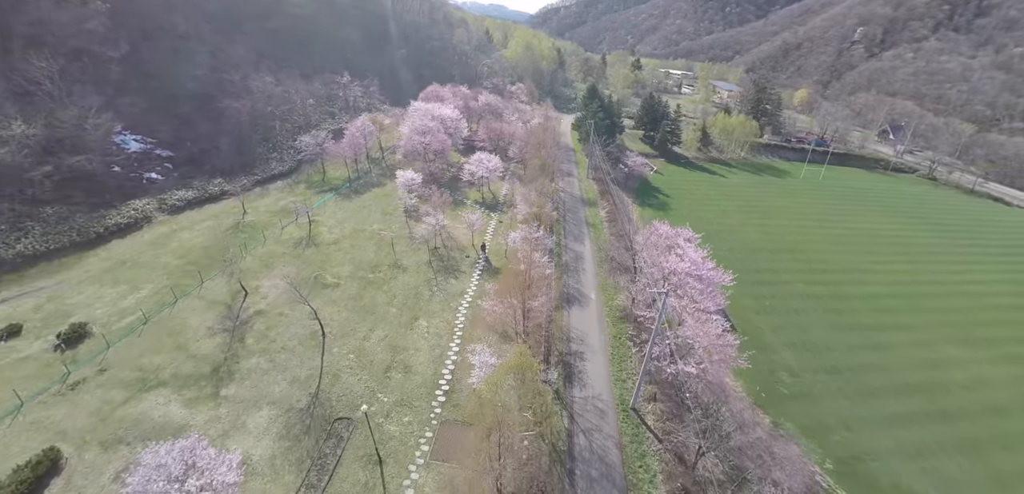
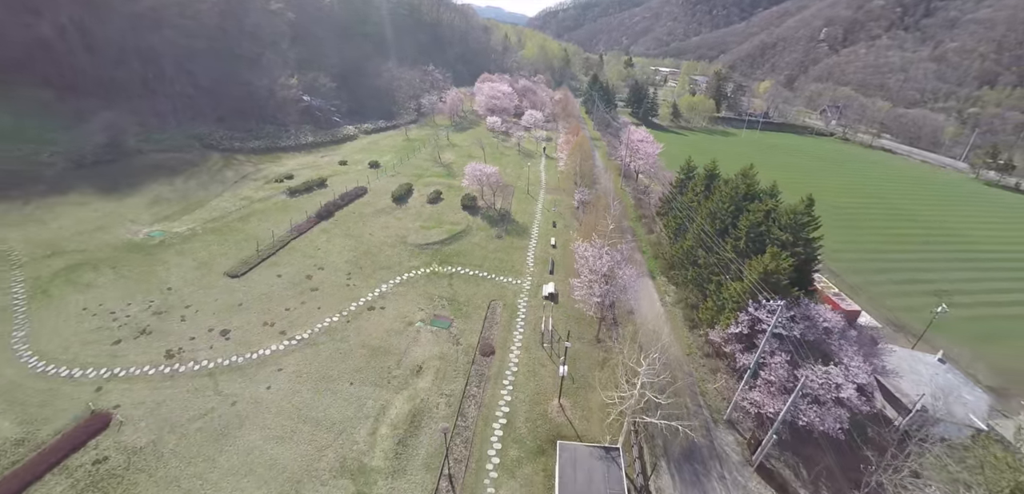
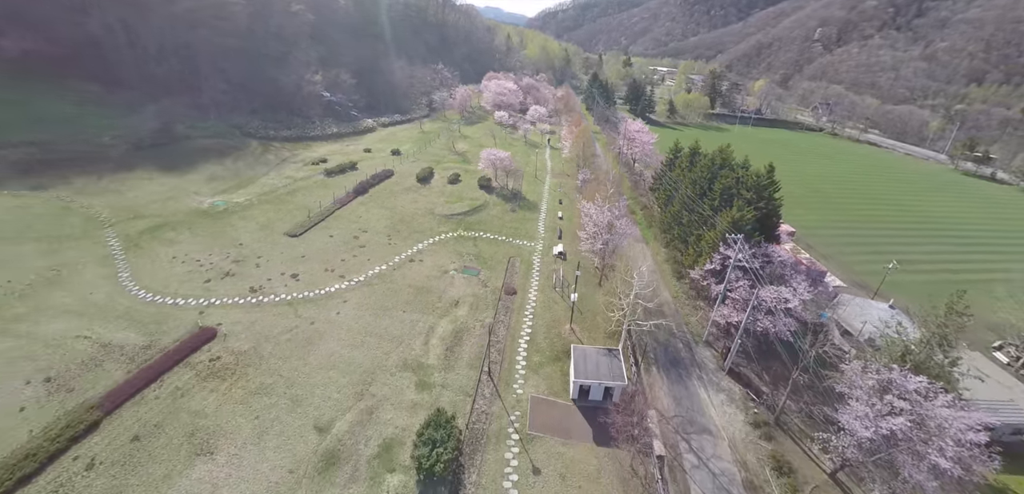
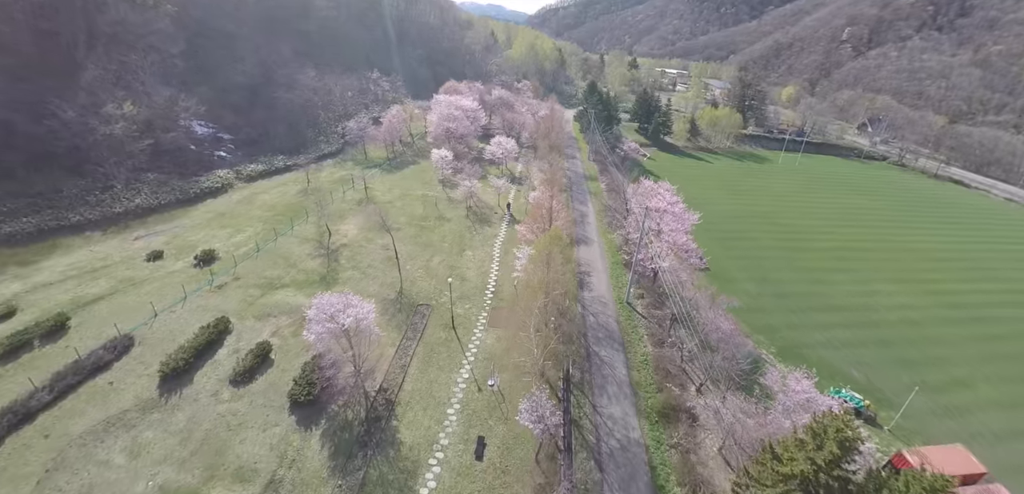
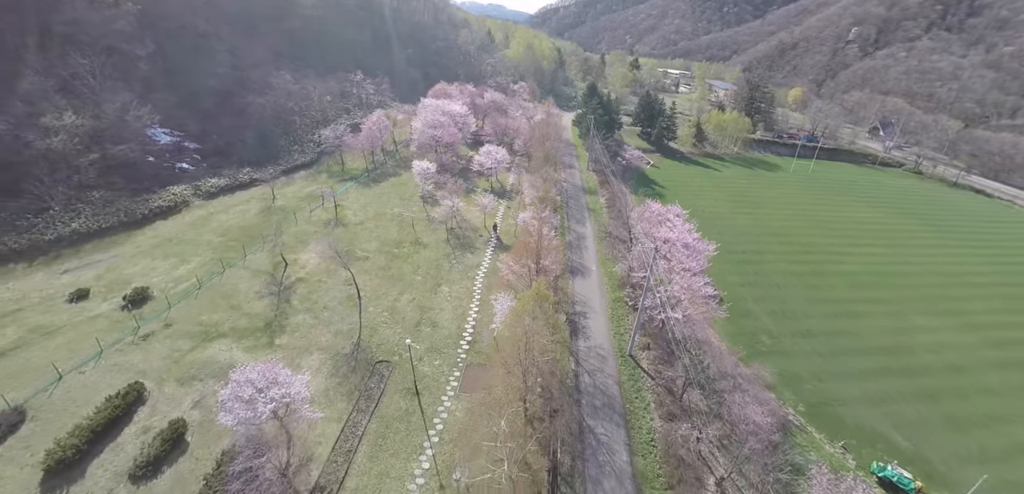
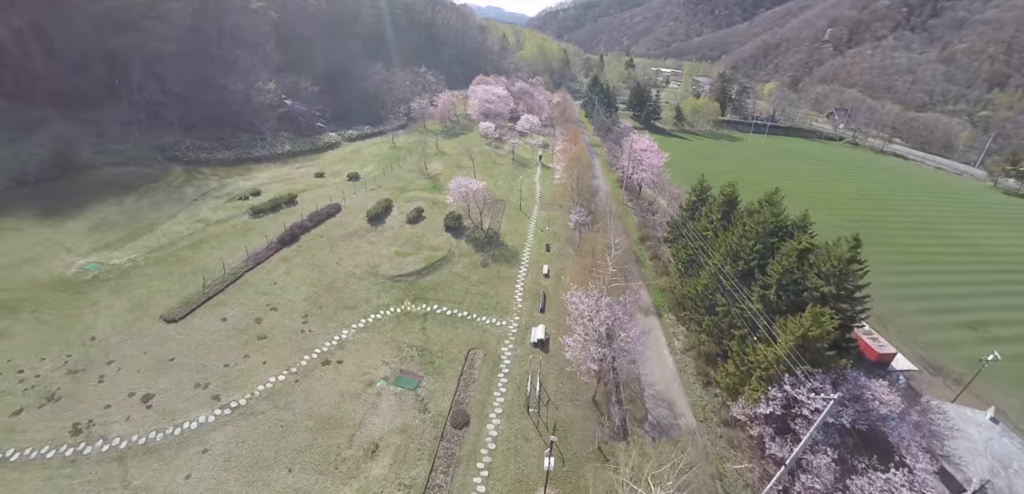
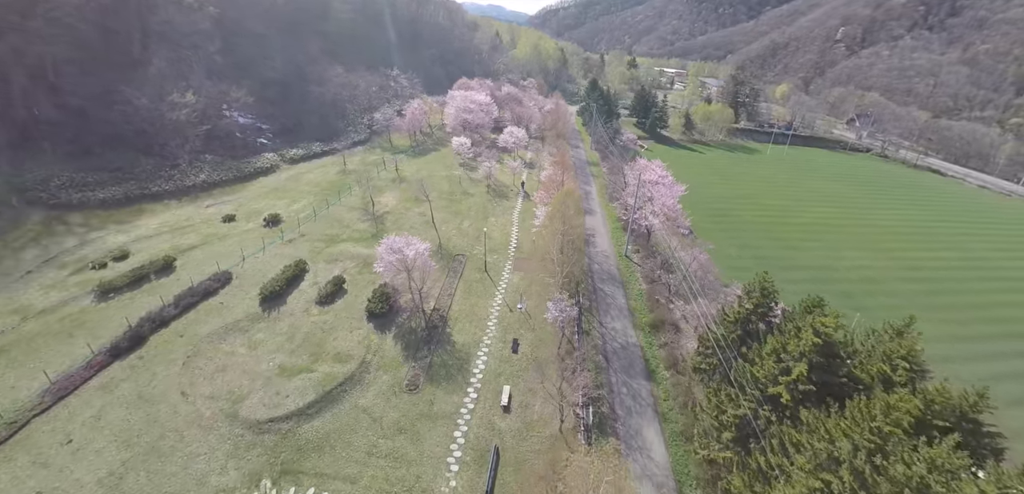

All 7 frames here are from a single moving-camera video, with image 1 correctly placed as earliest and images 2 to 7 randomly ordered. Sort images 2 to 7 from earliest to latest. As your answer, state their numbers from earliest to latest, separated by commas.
5, 4, 7, 6, 2, 3
